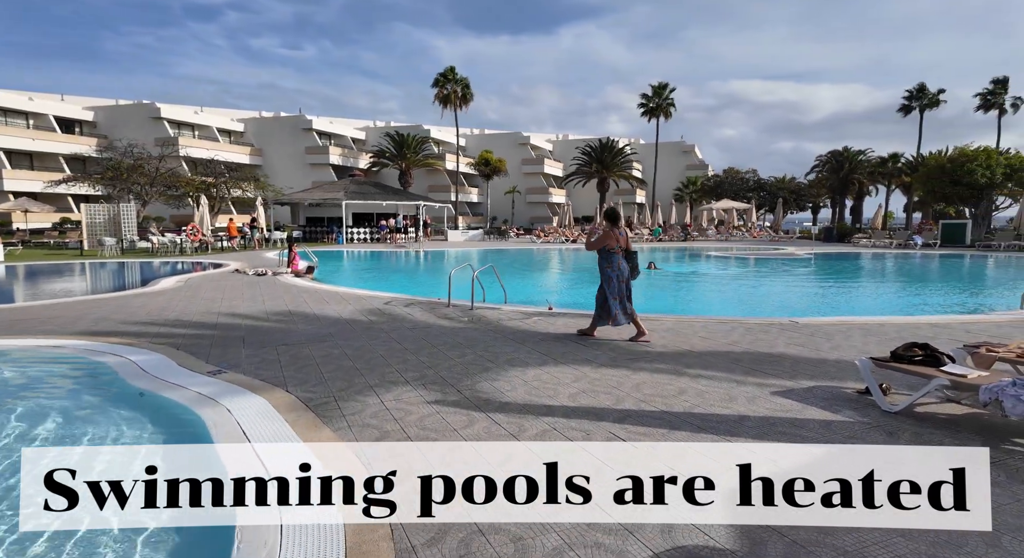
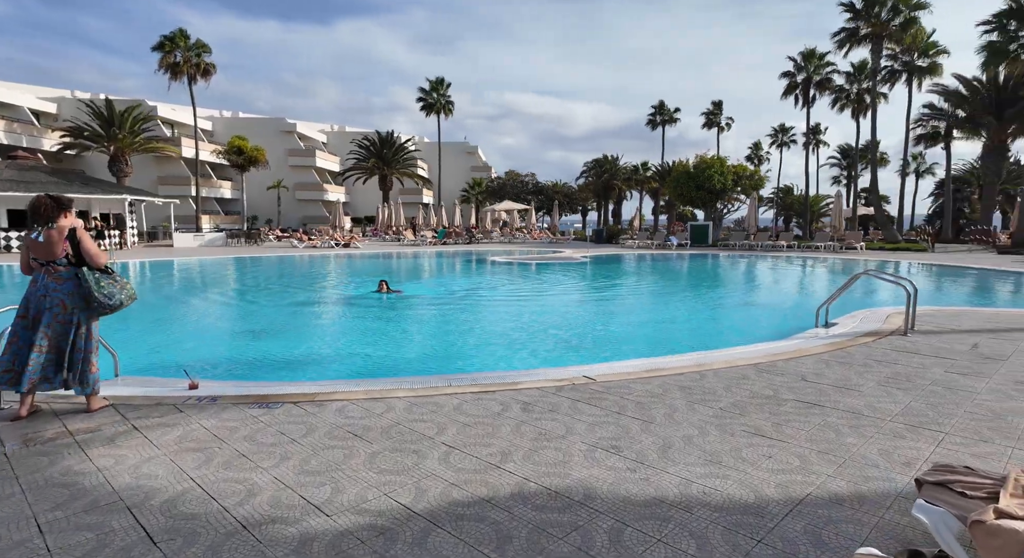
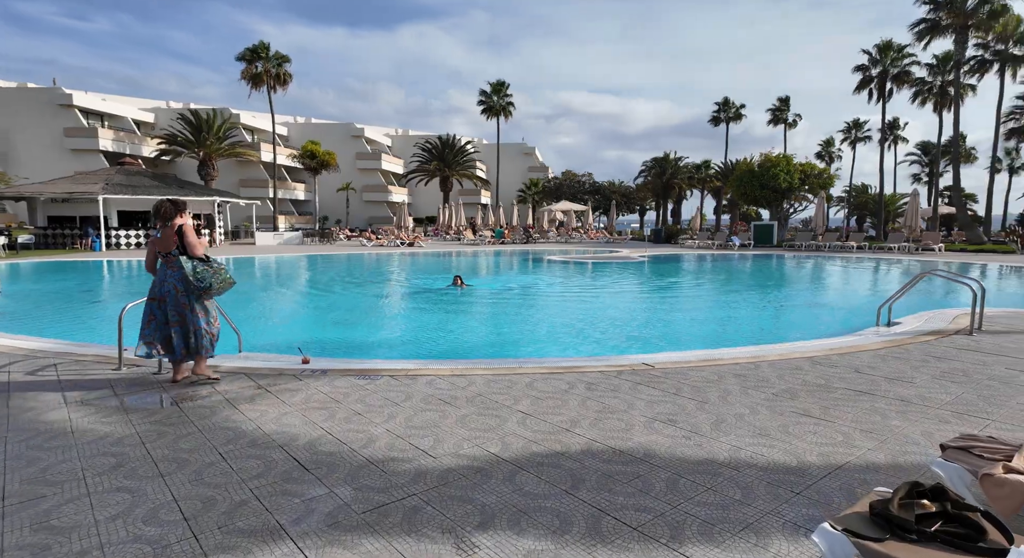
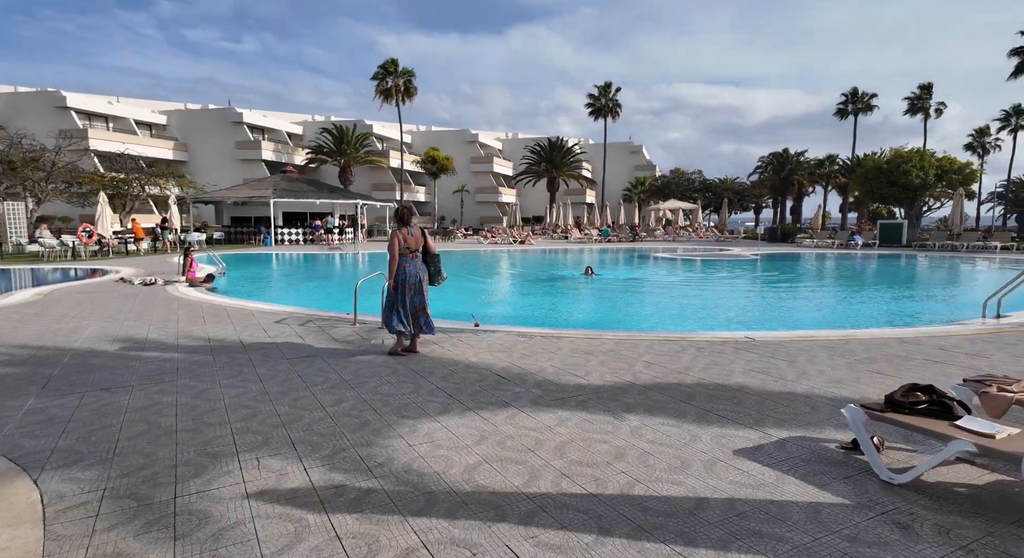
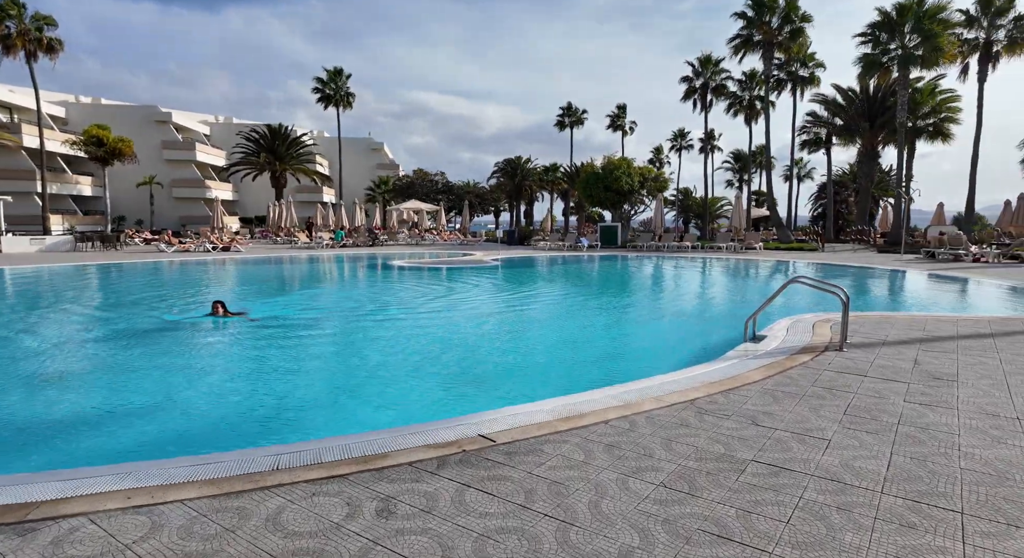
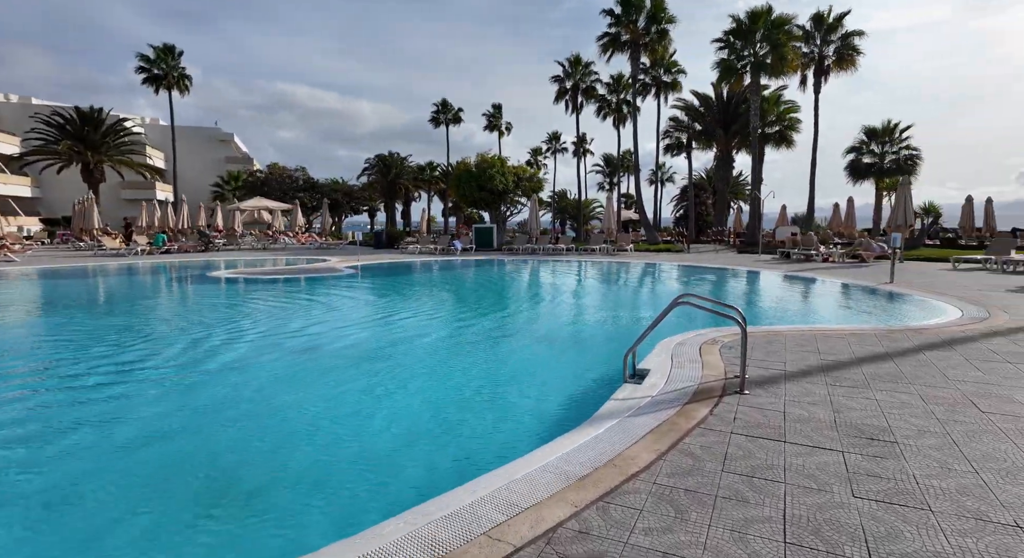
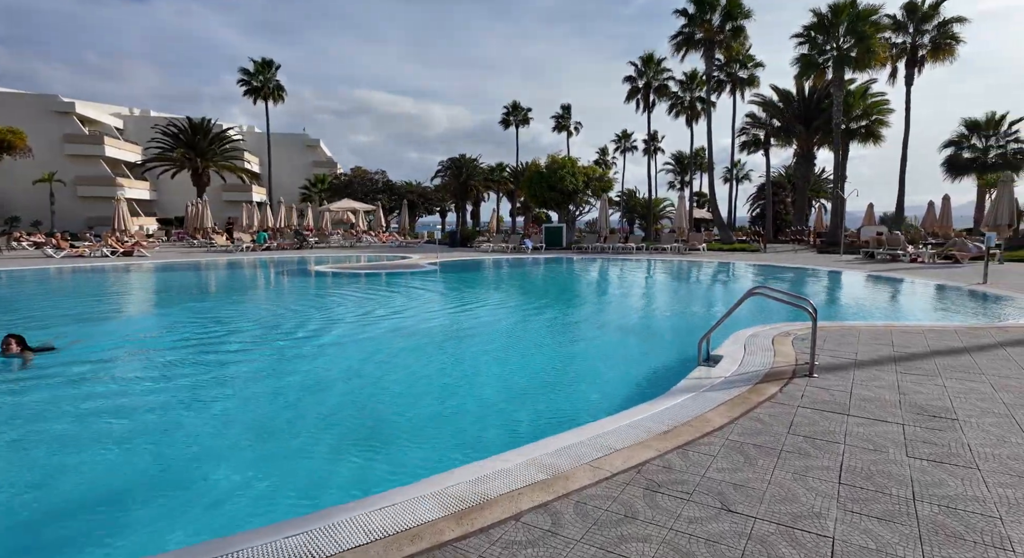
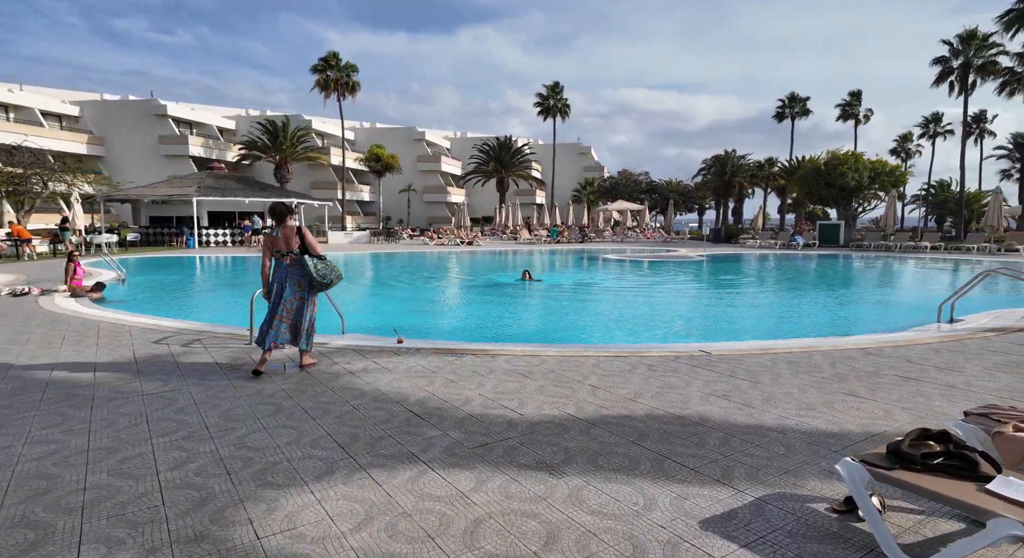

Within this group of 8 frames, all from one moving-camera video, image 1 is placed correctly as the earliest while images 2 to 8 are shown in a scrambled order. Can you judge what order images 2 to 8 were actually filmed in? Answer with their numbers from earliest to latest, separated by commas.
4, 8, 3, 2, 5, 7, 6
